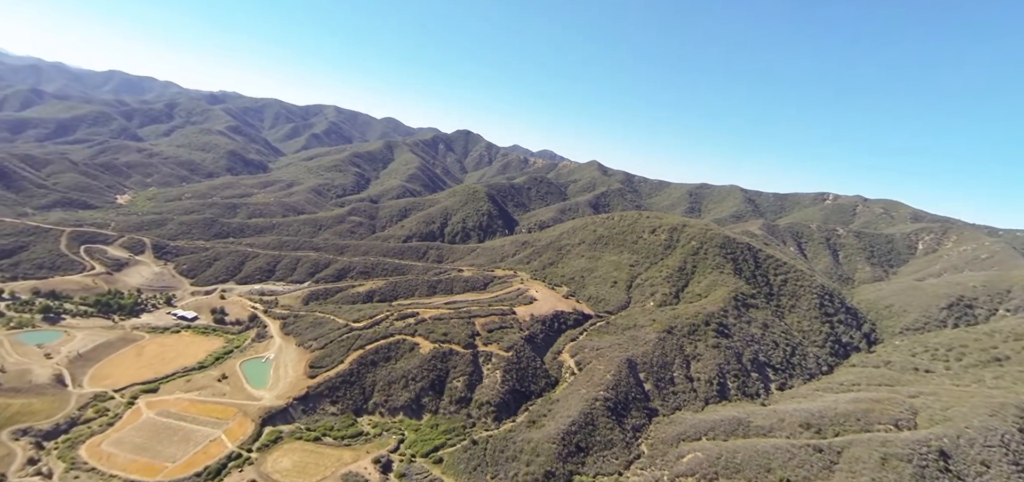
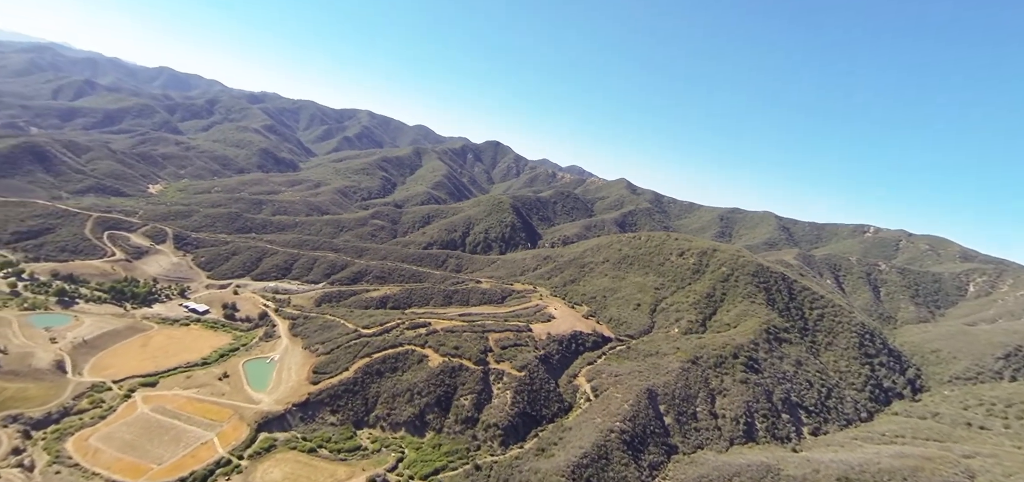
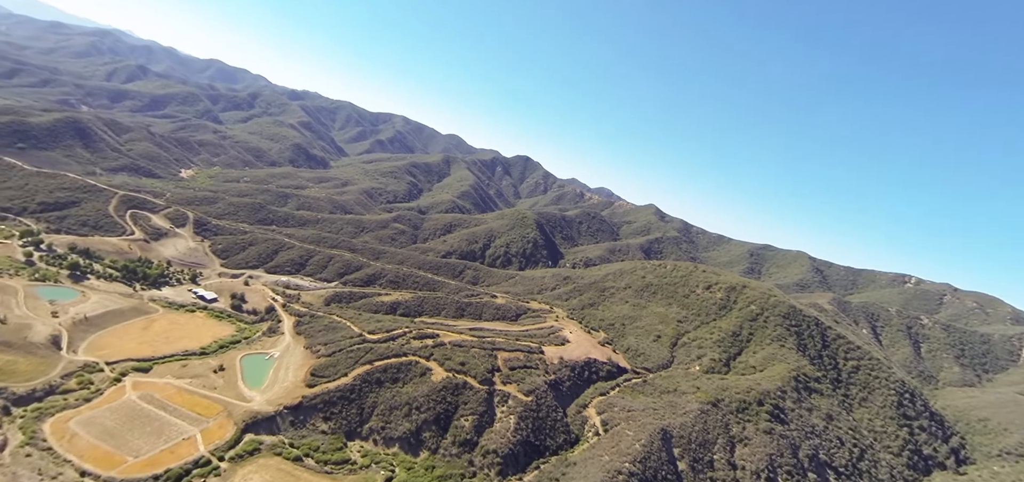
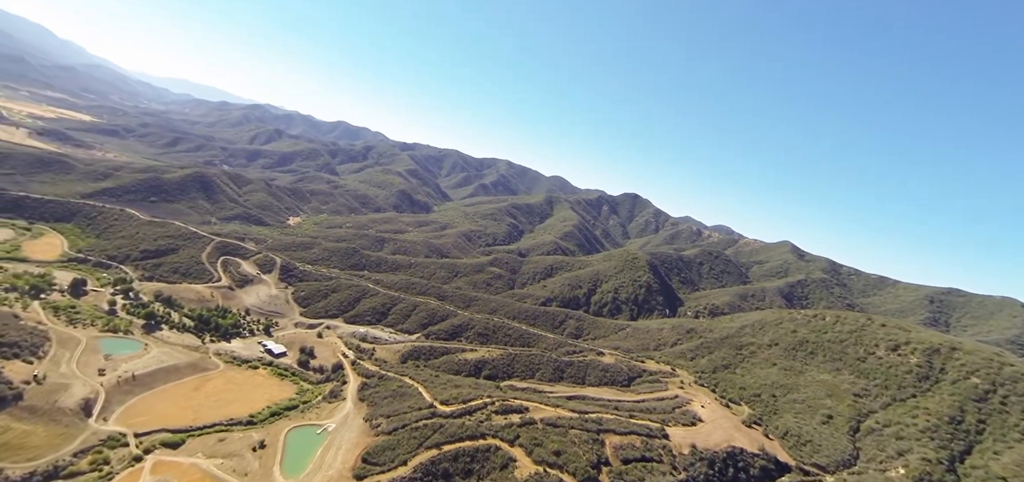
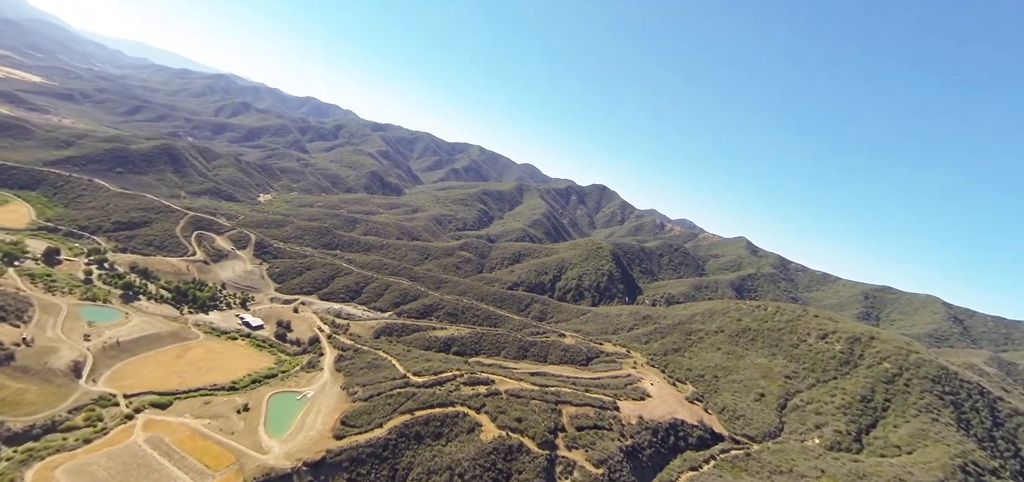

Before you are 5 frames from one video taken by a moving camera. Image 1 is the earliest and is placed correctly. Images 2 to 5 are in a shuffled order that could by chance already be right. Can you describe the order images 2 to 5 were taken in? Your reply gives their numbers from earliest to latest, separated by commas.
2, 3, 5, 4
